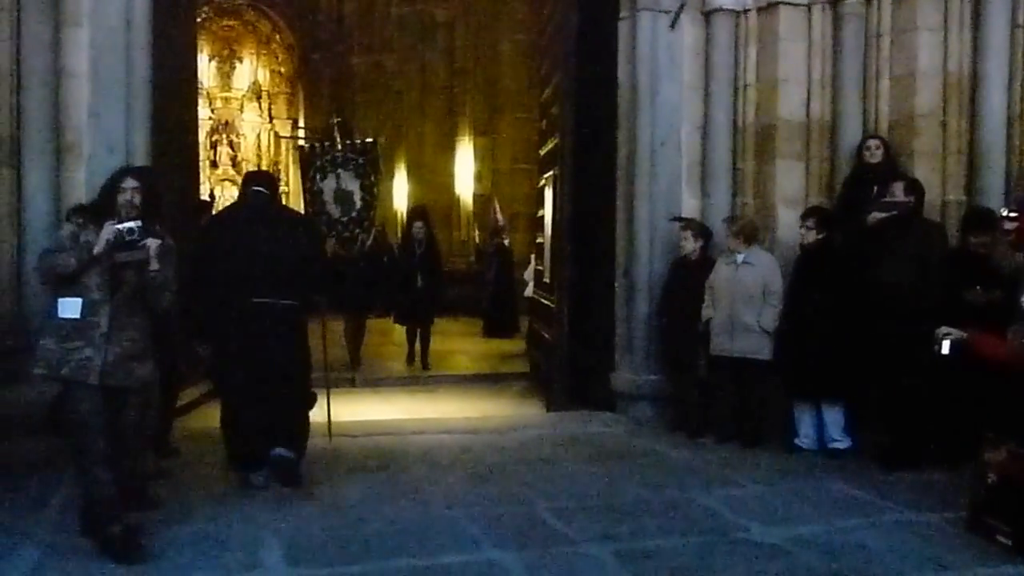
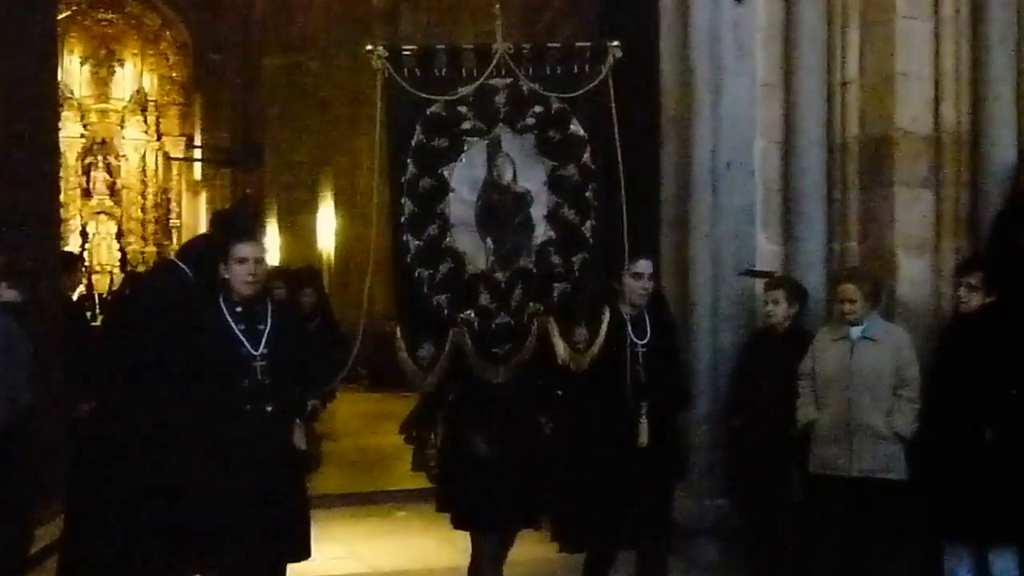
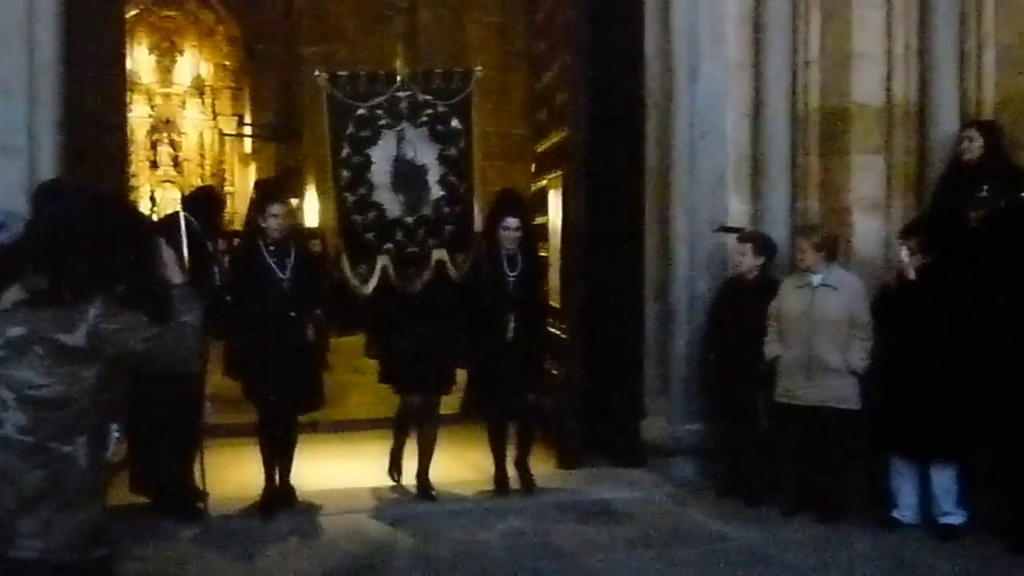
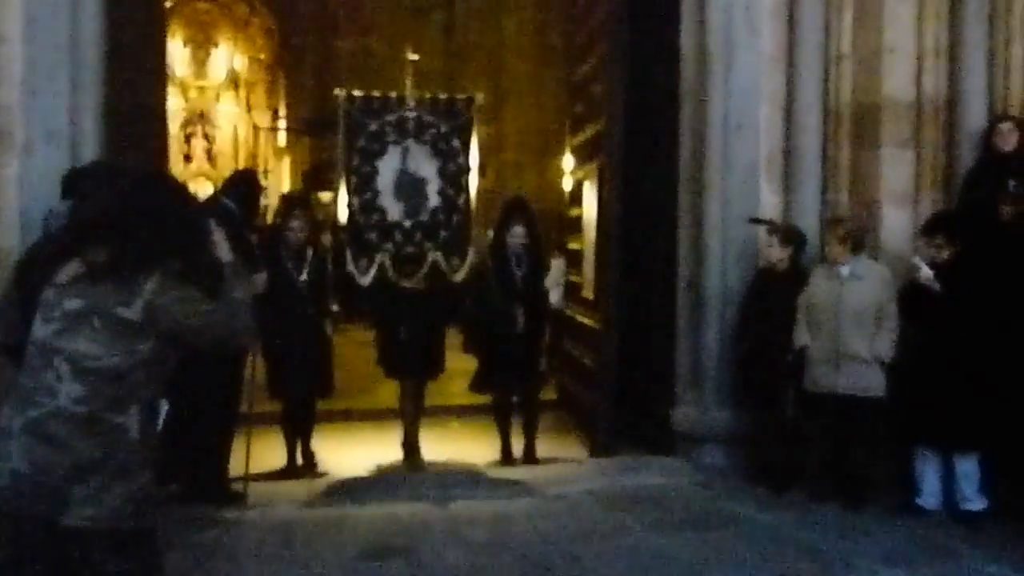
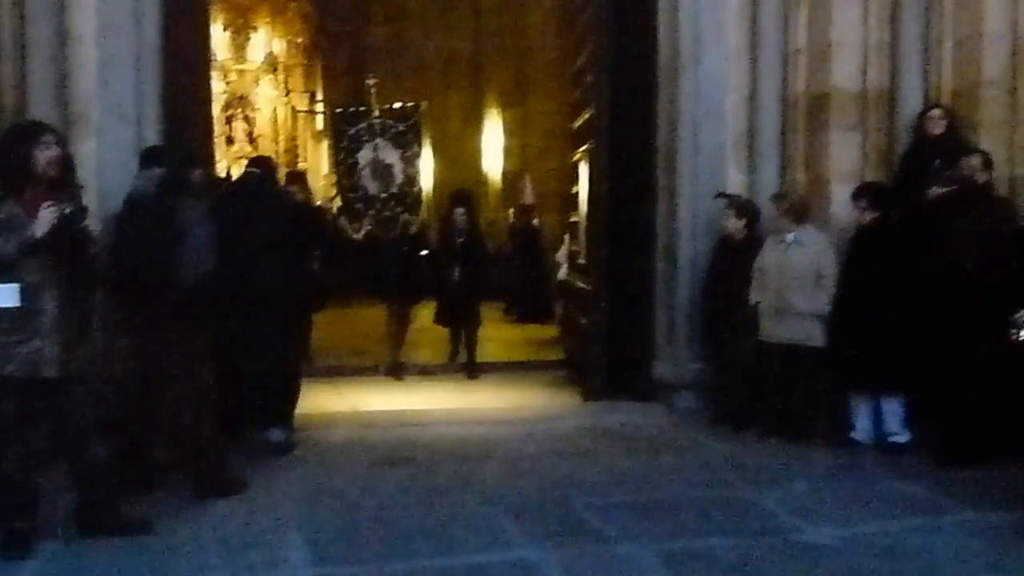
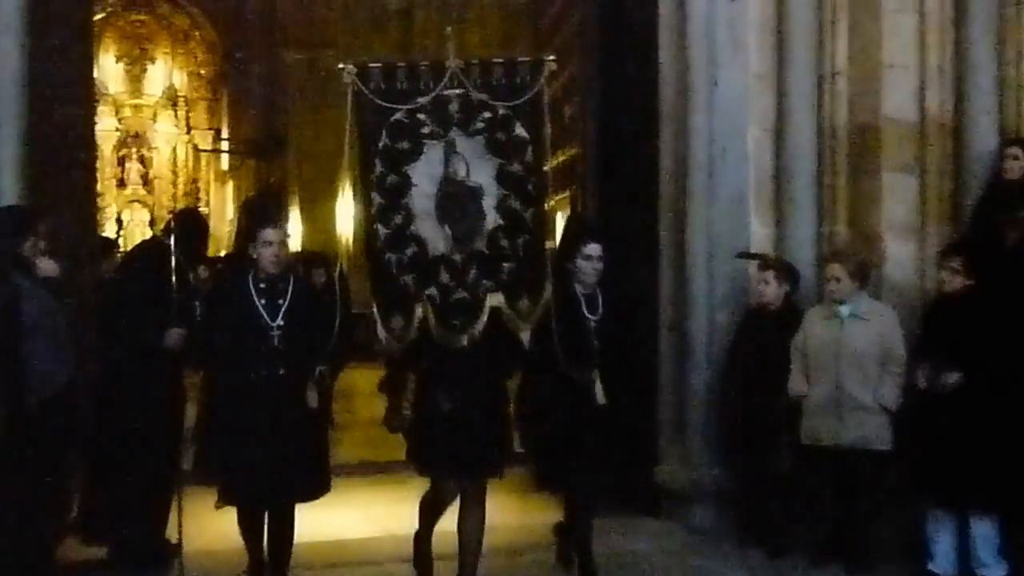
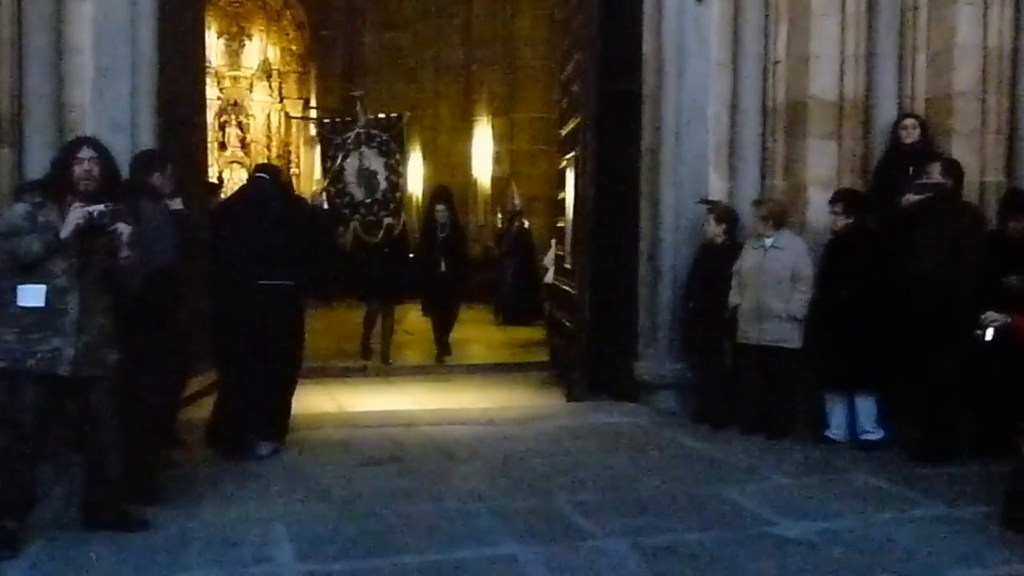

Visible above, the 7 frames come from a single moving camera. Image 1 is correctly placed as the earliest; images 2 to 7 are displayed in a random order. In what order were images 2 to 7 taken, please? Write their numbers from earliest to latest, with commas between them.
7, 5, 4, 3, 6, 2
